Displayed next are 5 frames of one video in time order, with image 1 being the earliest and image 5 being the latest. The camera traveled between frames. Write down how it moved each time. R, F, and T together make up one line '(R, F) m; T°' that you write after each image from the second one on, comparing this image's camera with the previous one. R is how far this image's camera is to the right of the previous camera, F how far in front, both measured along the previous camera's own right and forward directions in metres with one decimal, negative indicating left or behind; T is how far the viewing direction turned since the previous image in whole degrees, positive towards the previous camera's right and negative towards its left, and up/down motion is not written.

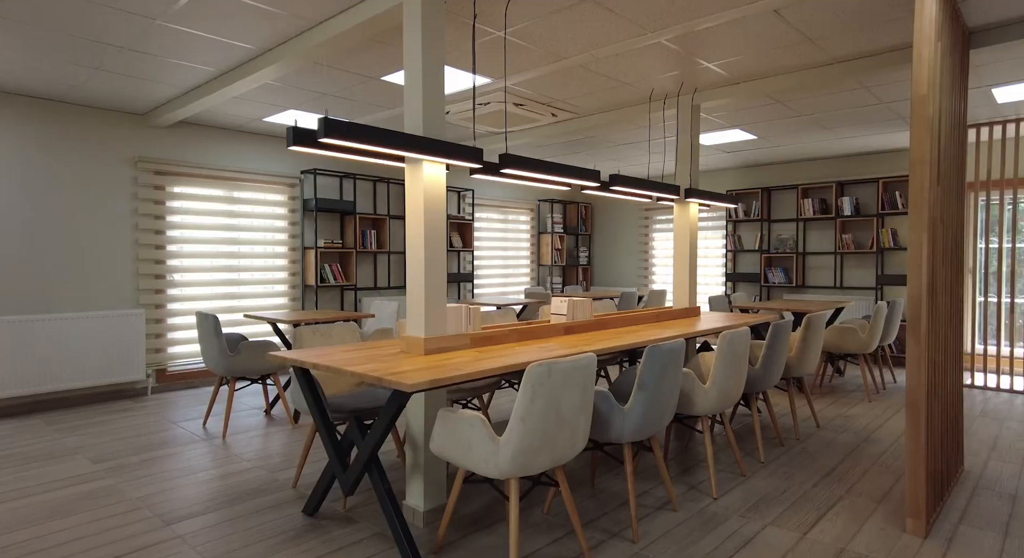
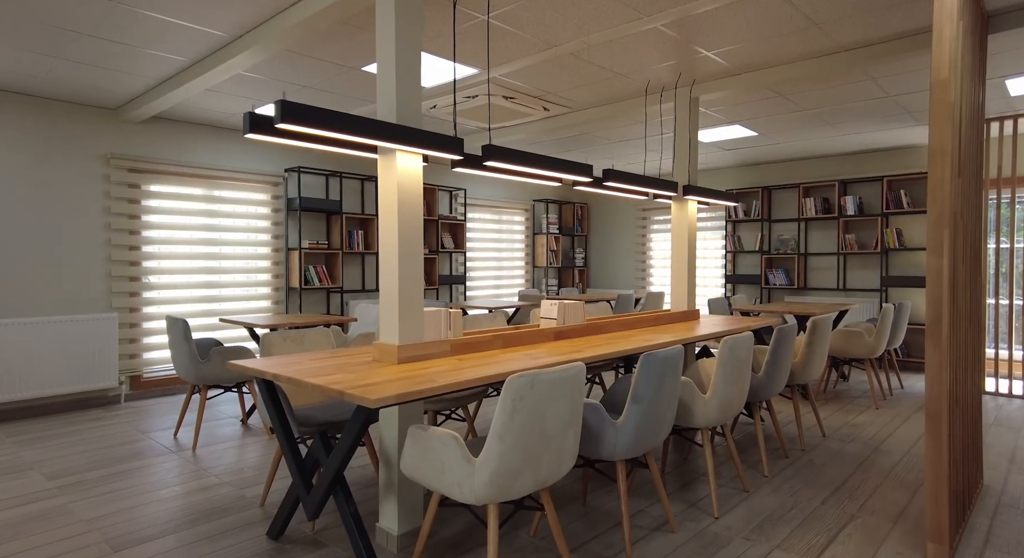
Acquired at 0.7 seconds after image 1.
(+0.1, +0.3) m; 0°
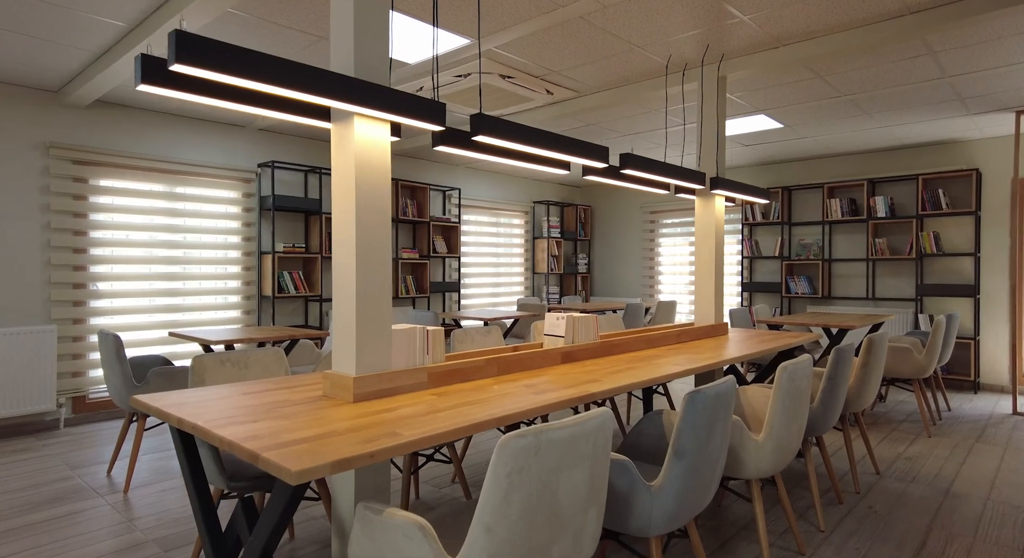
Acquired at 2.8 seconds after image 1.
(0.0, +0.7) m; 0°
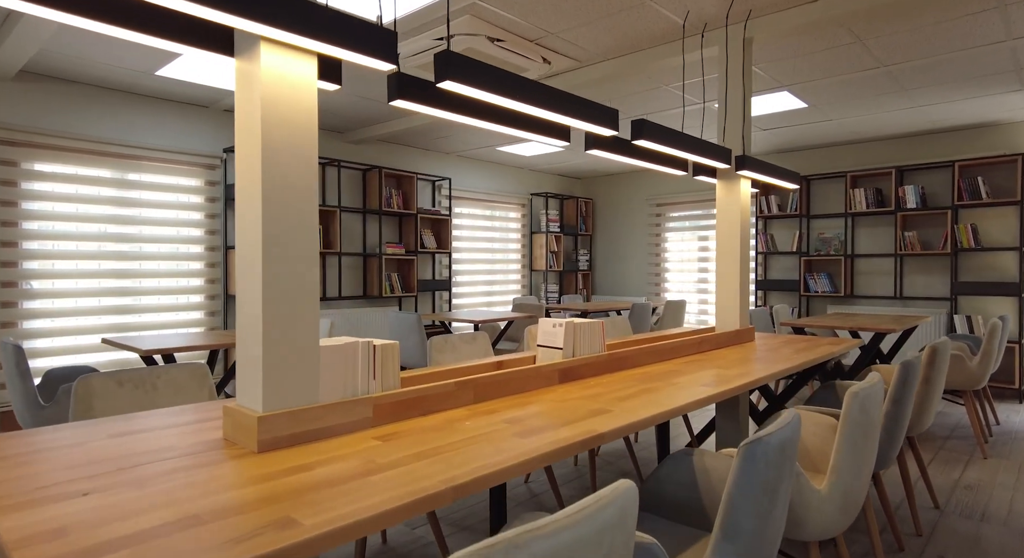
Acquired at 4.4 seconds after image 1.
(+0.1, +0.7) m; 0°
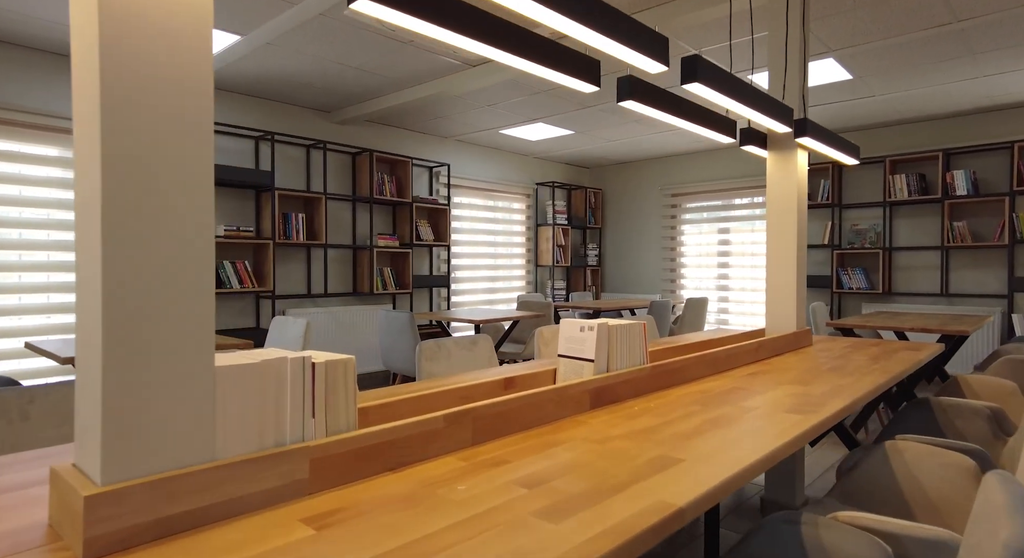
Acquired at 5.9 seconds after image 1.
(0.0, +0.7) m; 0°
